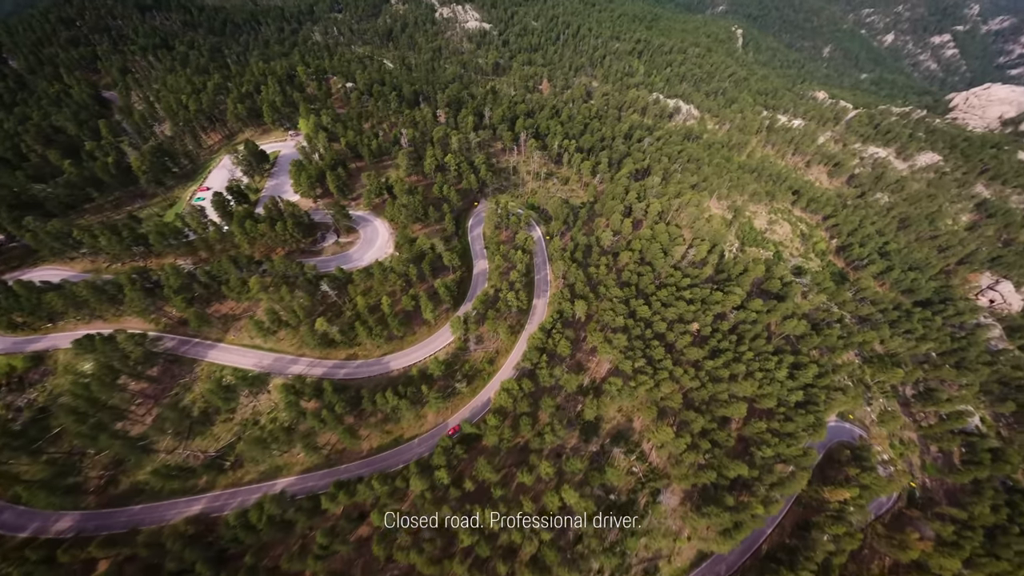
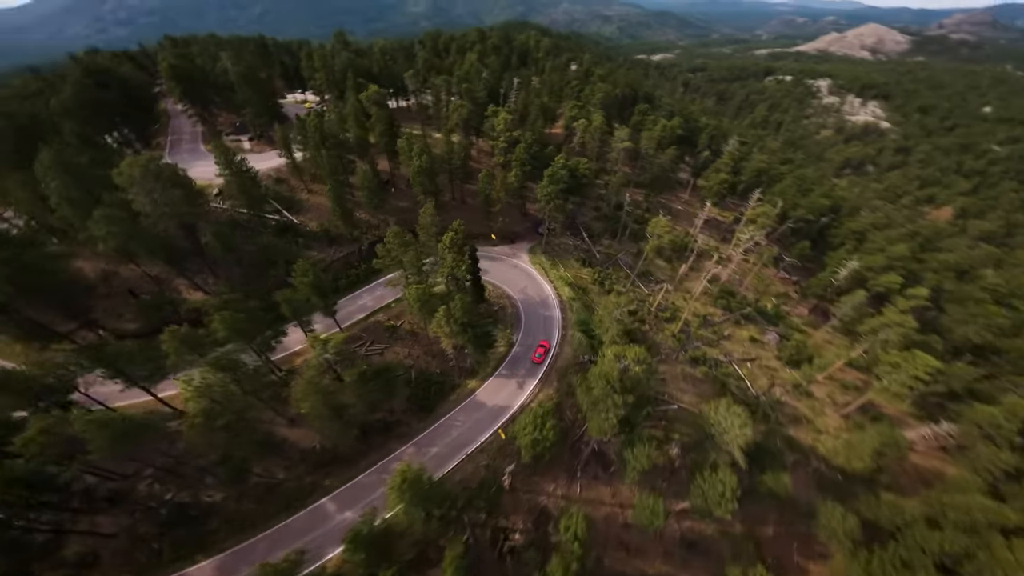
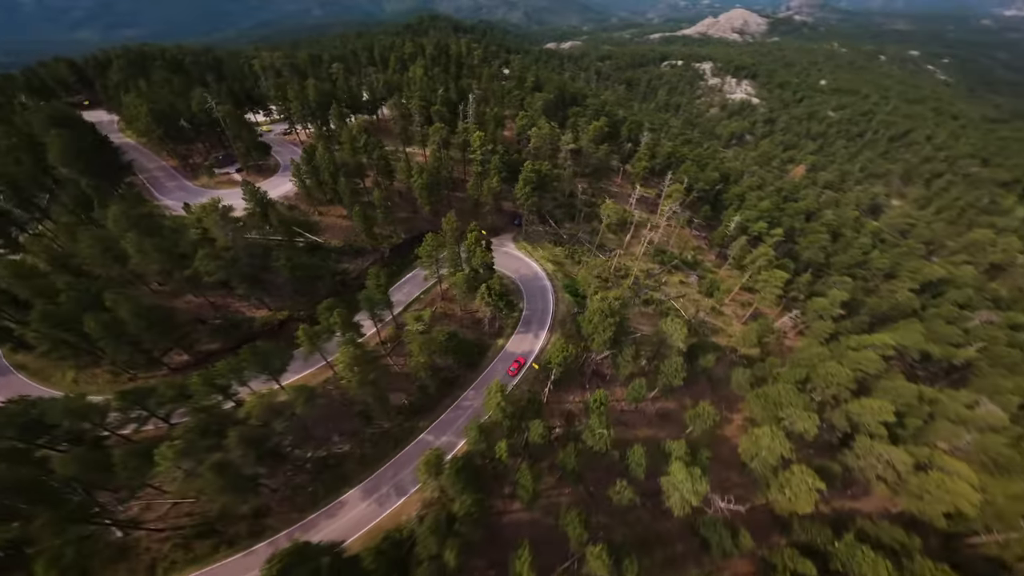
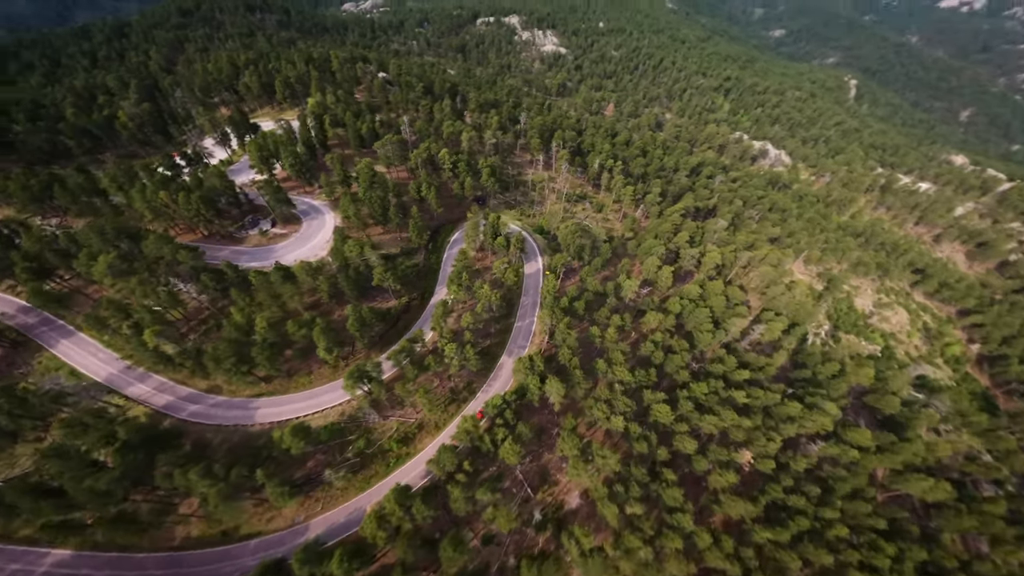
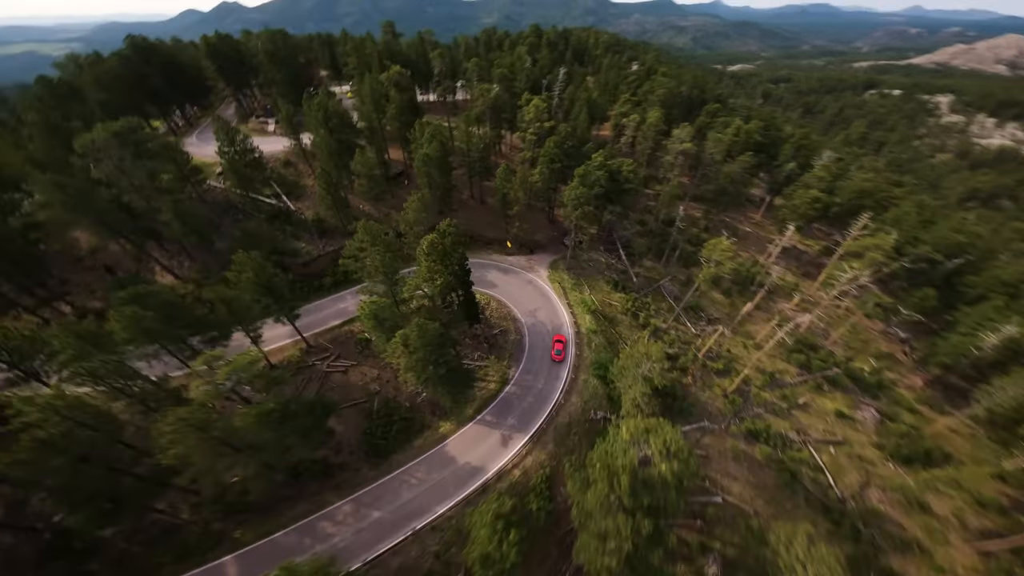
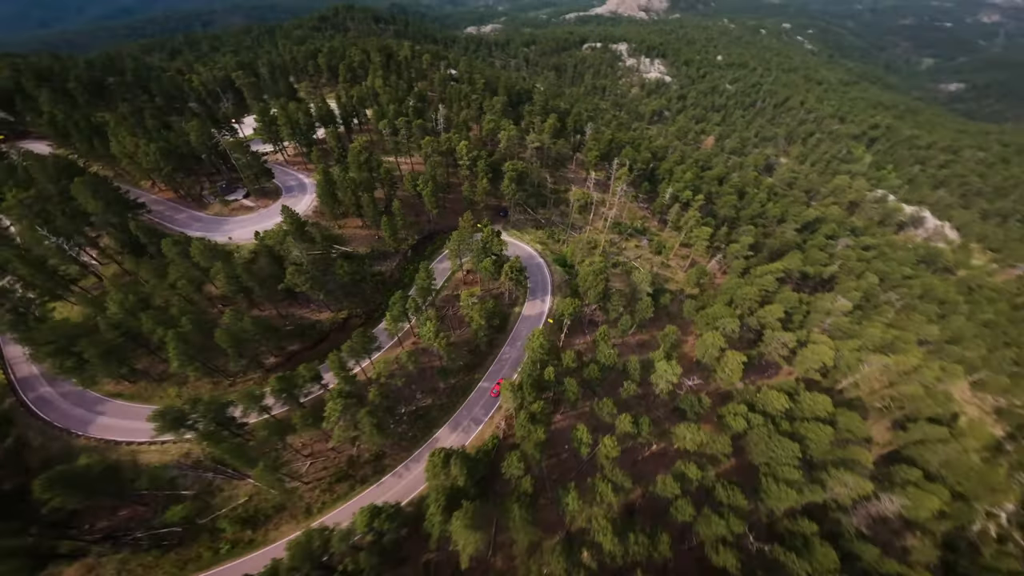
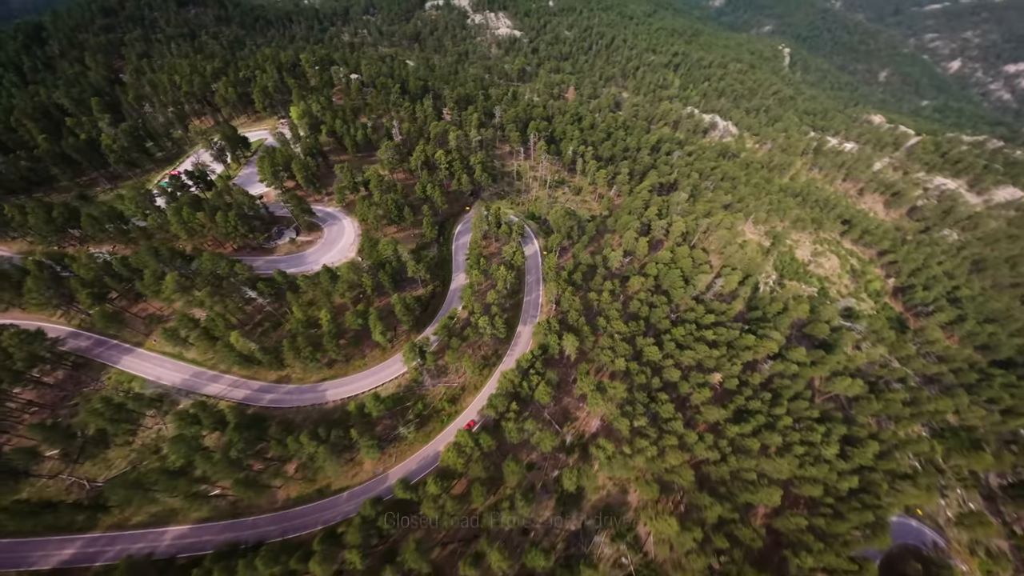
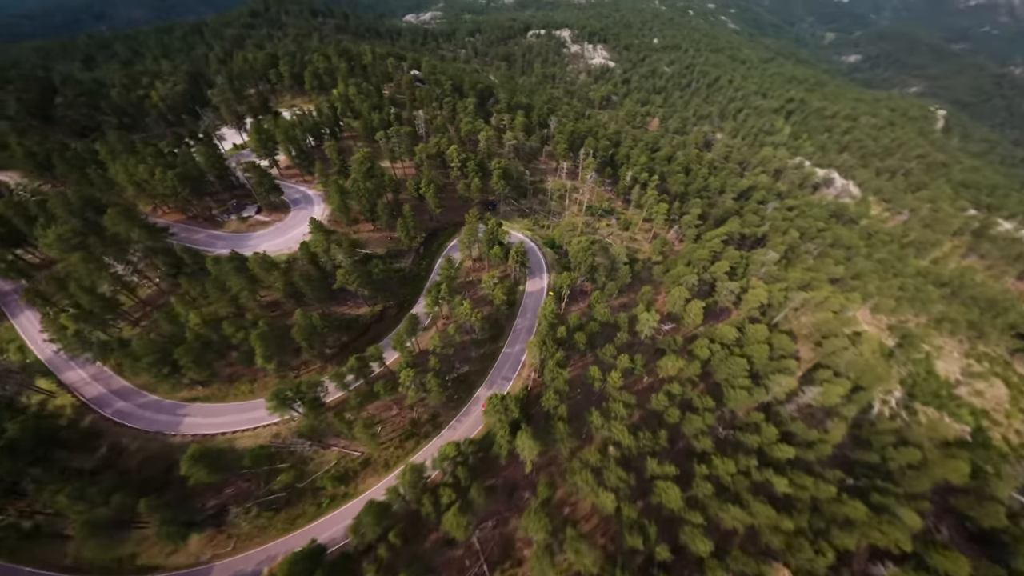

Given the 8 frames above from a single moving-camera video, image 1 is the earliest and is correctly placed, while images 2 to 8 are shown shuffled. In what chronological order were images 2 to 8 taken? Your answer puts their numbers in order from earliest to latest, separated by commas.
7, 4, 8, 6, 3, 2, 5
